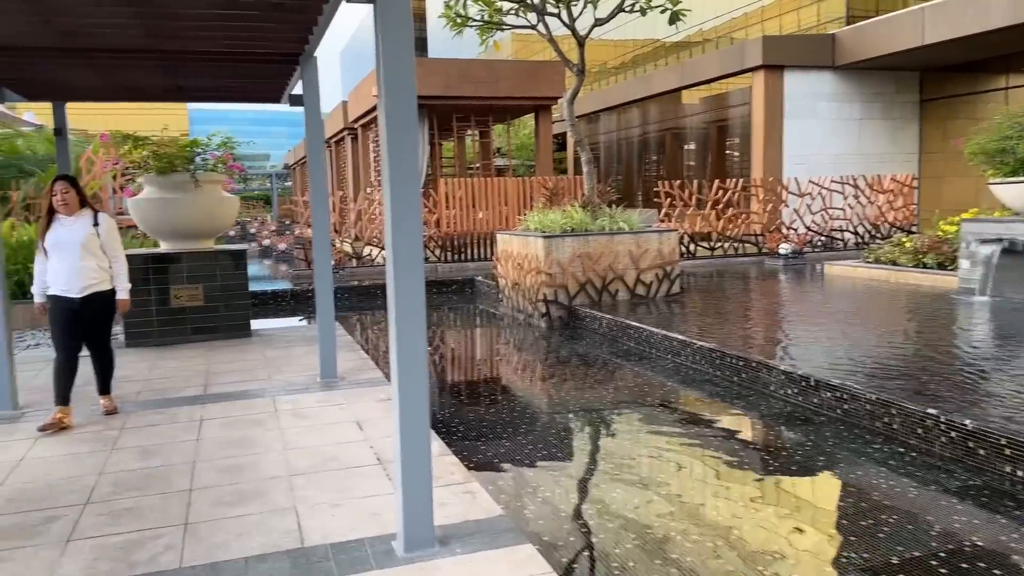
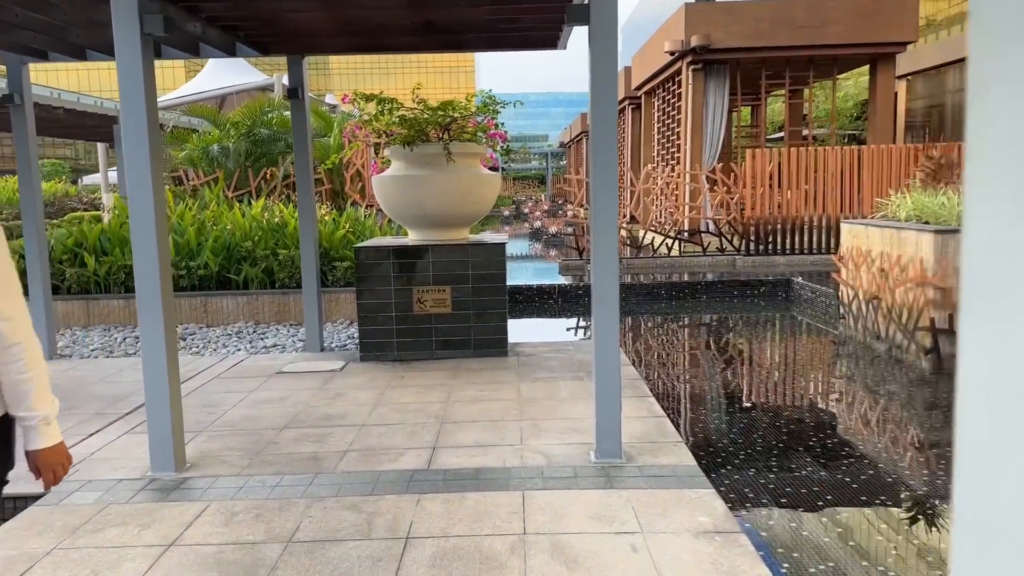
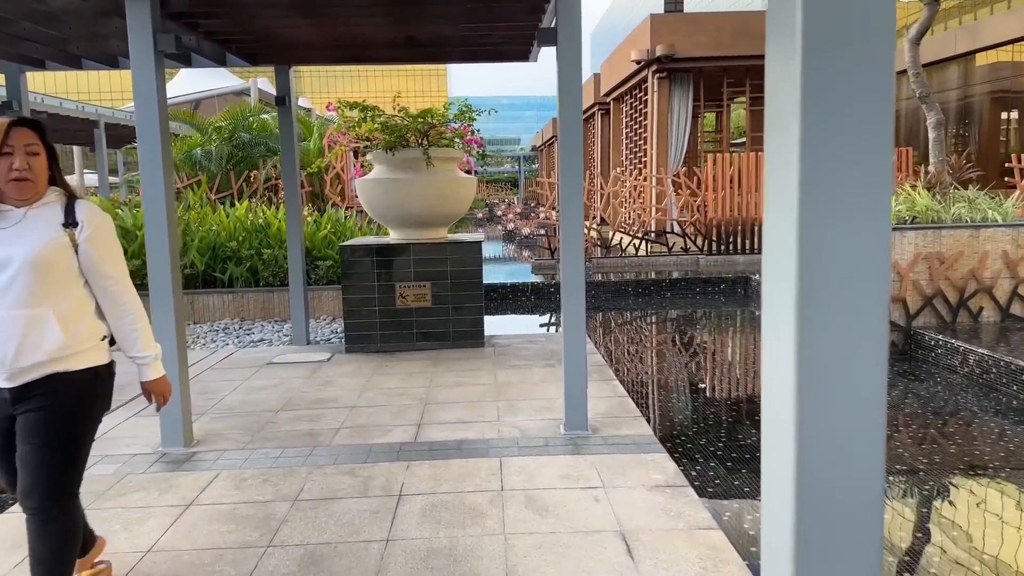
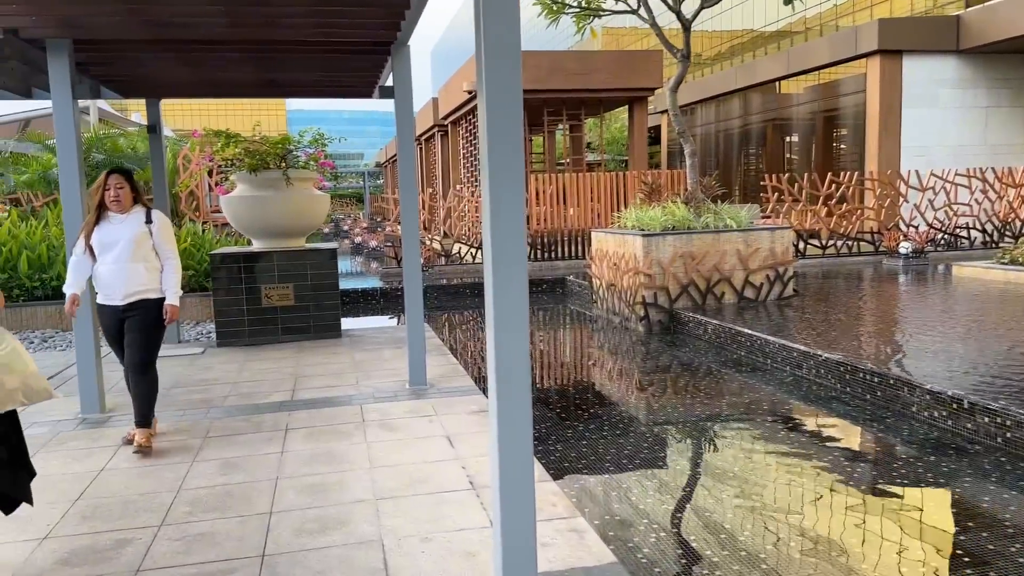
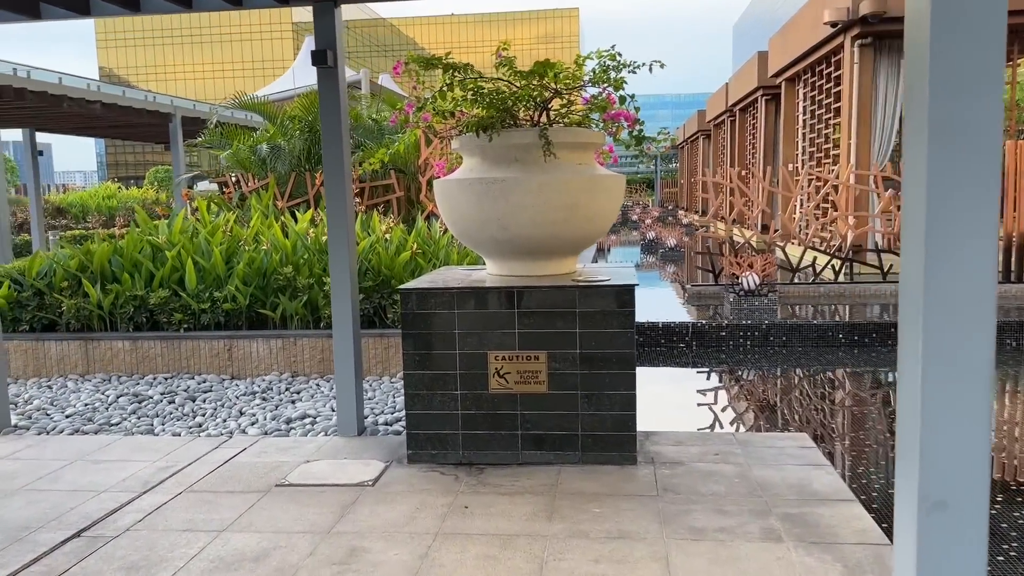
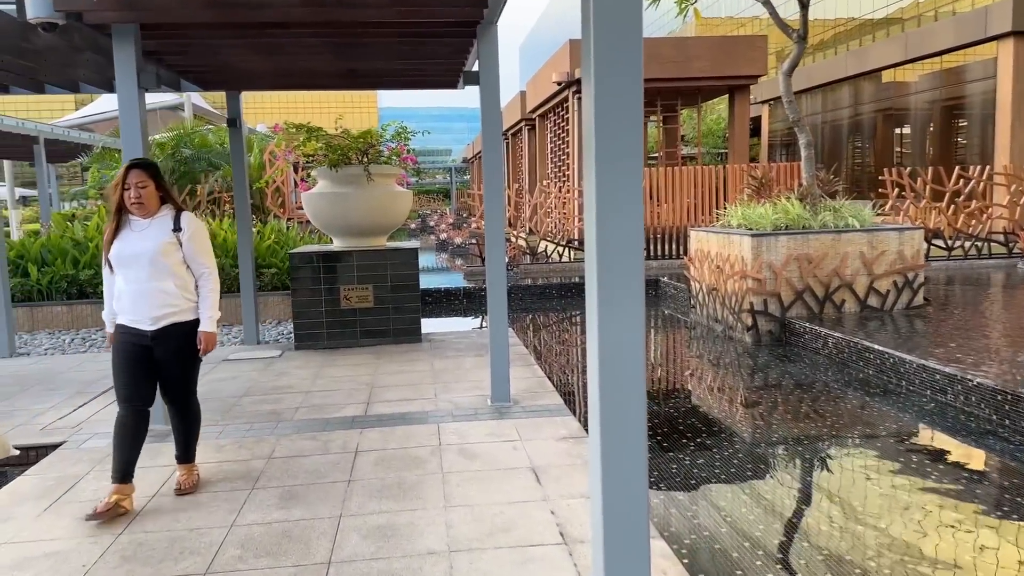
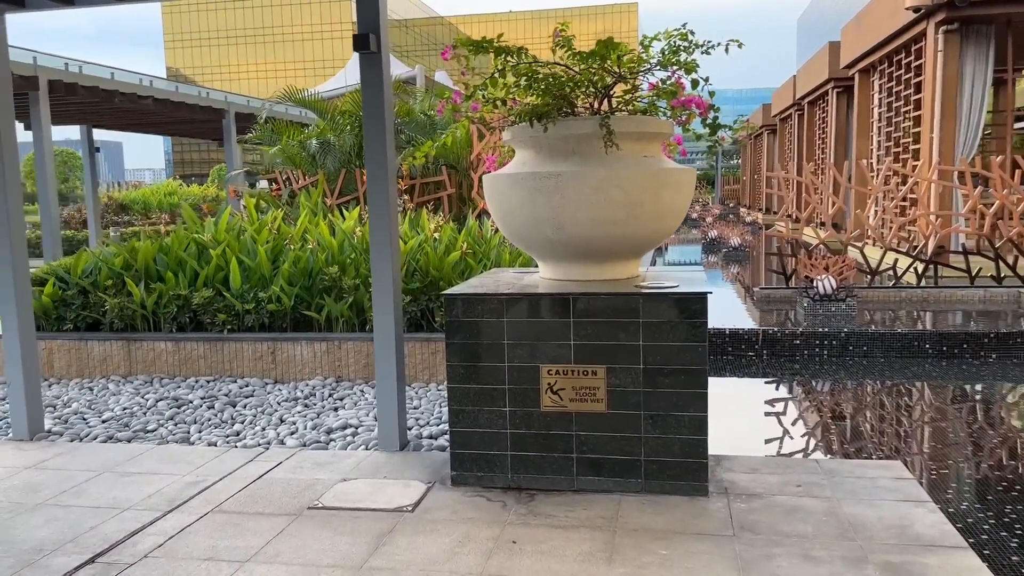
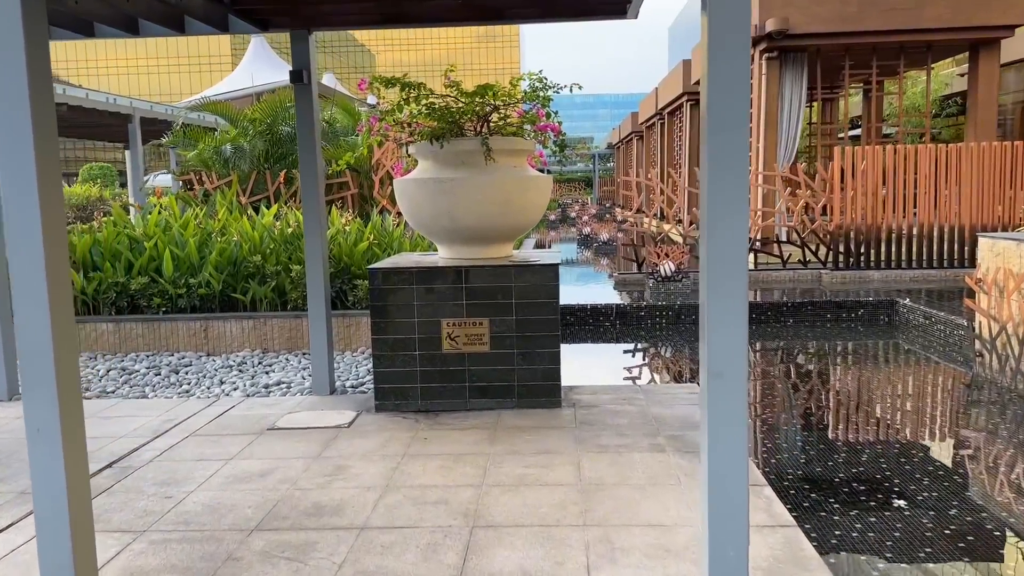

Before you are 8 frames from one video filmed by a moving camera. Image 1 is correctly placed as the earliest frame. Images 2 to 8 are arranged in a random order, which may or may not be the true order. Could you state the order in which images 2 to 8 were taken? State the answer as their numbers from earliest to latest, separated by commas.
4, 6, 3, 2, 8, 5, 7
